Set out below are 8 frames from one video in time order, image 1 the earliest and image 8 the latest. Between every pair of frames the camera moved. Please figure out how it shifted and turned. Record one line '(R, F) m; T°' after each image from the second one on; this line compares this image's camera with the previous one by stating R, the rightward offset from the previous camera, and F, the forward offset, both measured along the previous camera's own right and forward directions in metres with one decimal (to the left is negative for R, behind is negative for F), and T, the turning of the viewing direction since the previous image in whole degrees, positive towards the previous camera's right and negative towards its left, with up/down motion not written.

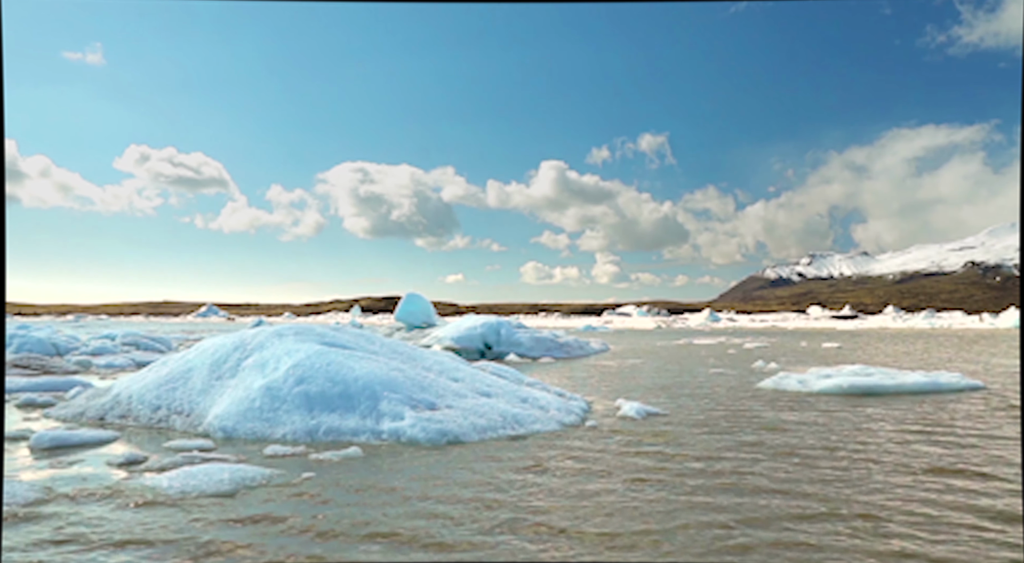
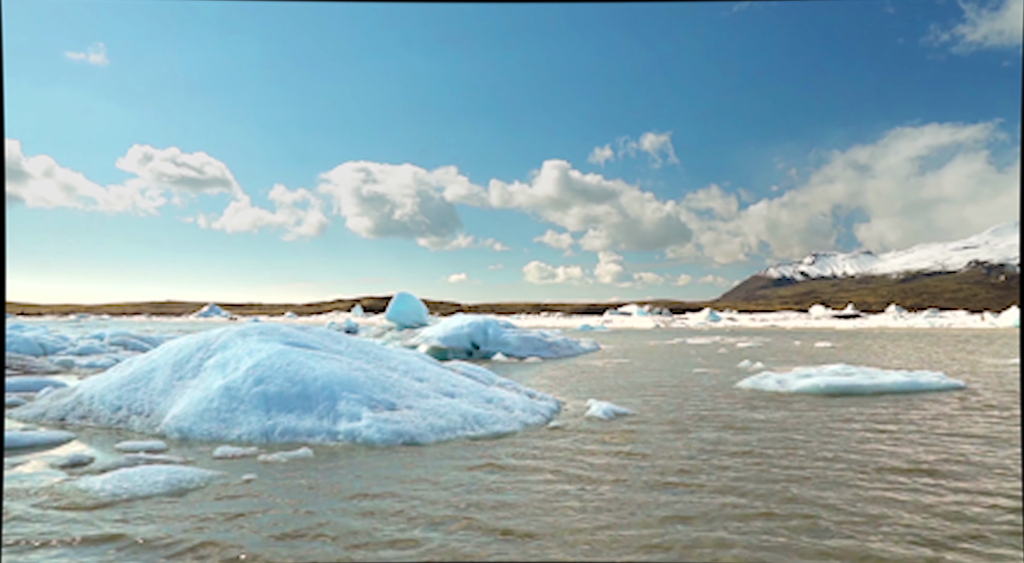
(+0.8, +0.1) m; 0°
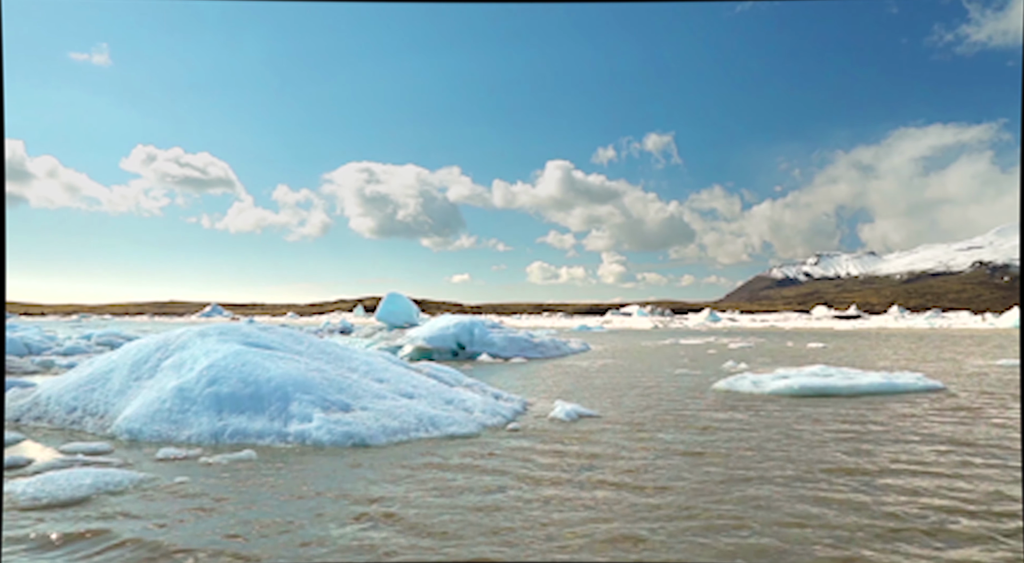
(+0.9, +0.1) m; 0°
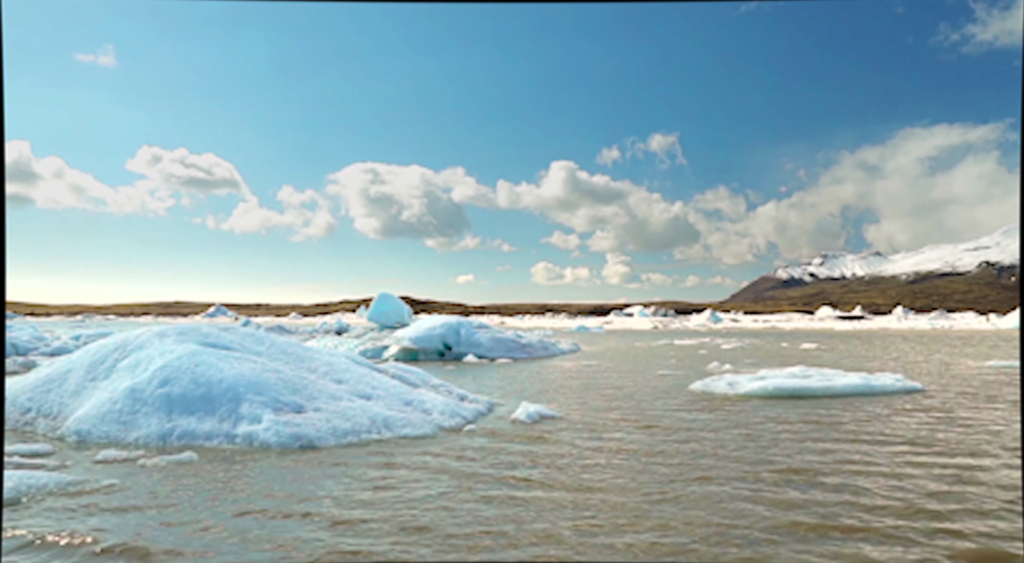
(+0.9, +0.1) m; 0°
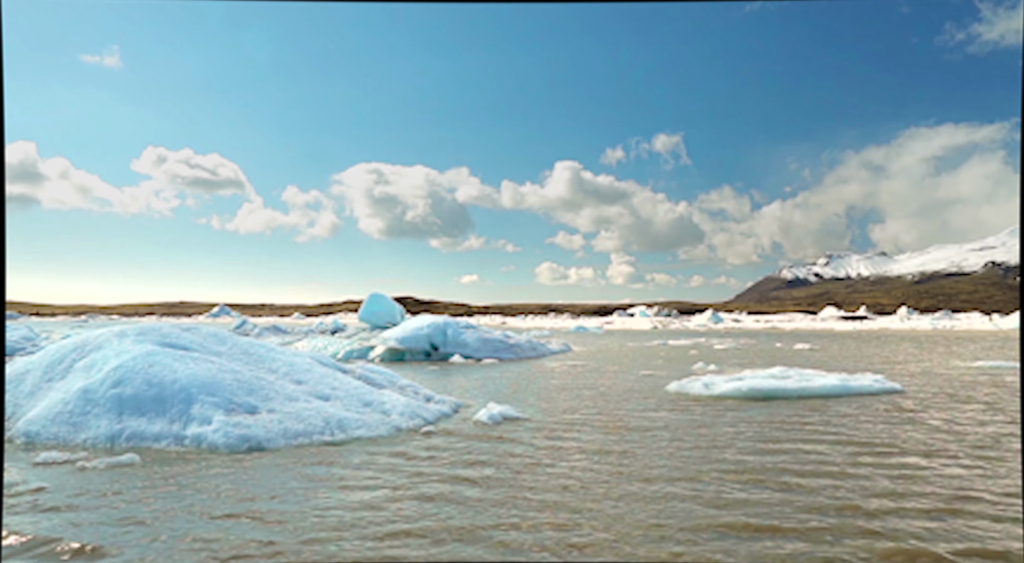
(+0.9, +0.1) m; 0°
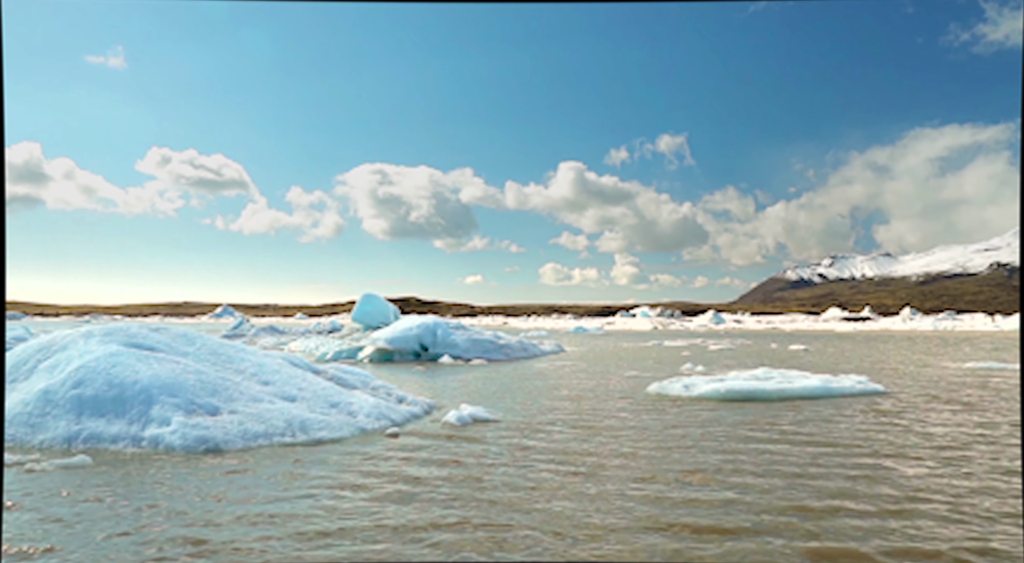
(+0.7, +0.1) m; 0°
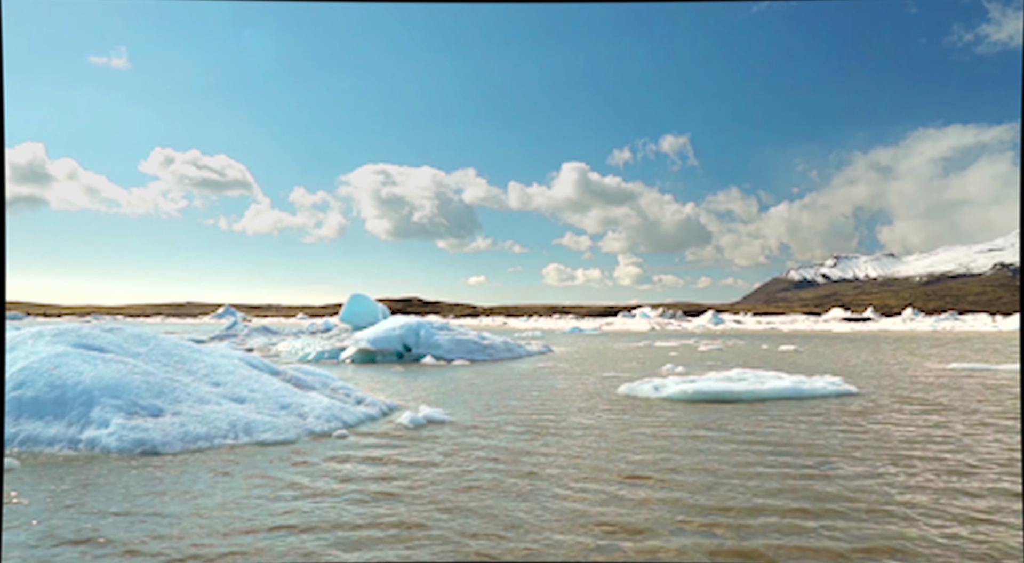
(+1.0, +0.1) m; 0°
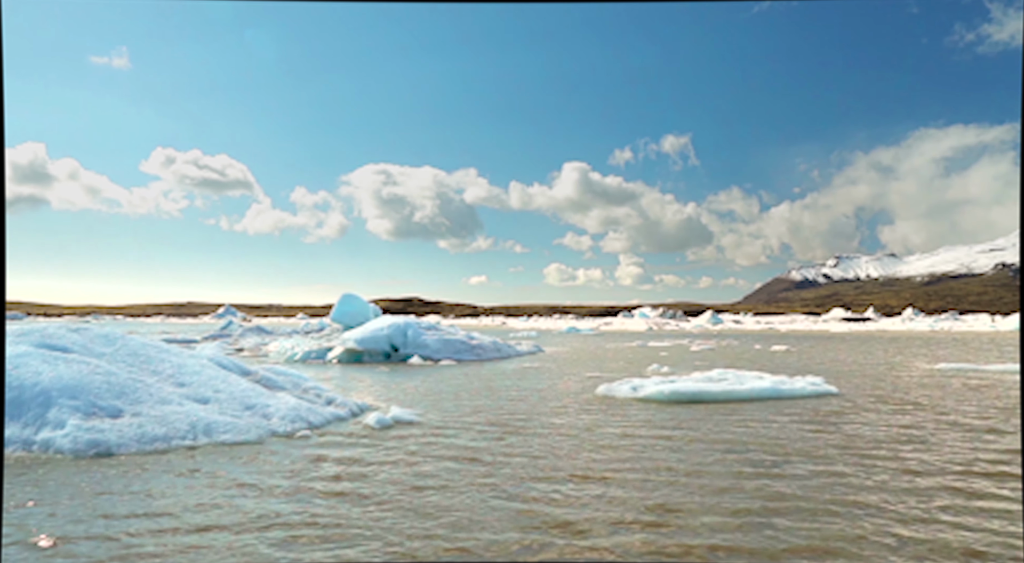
(+0.7, +0.1) m; 0°
